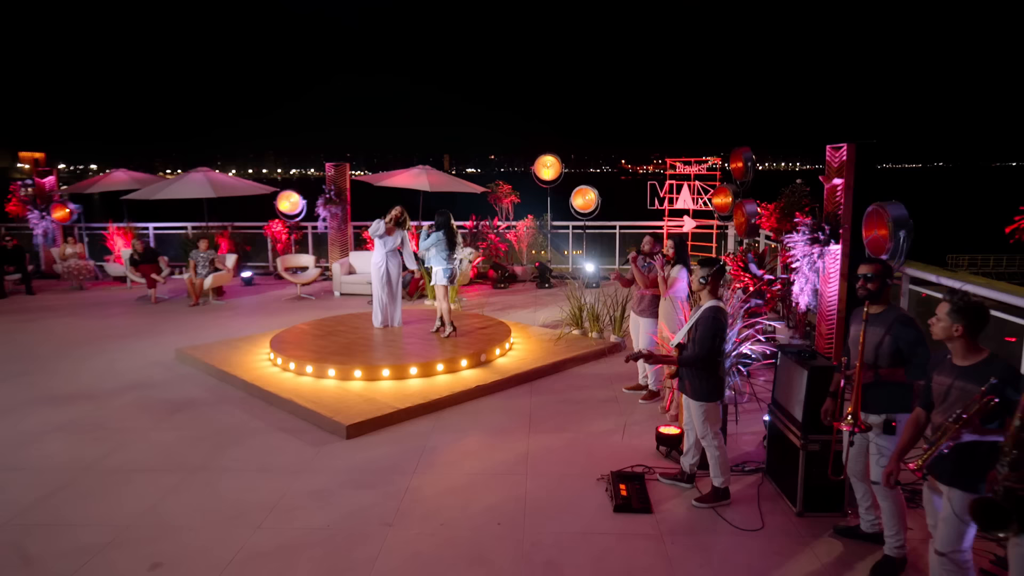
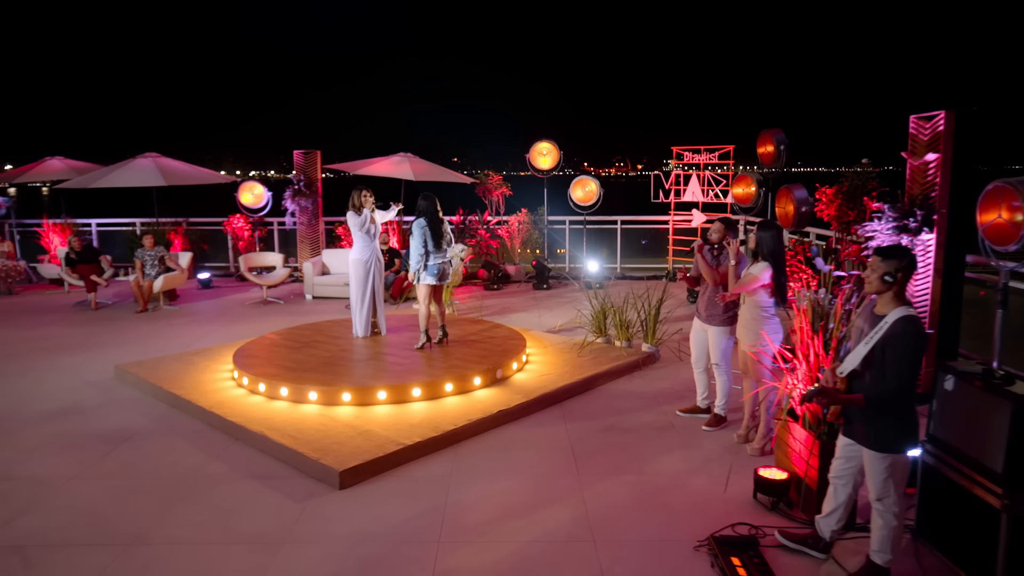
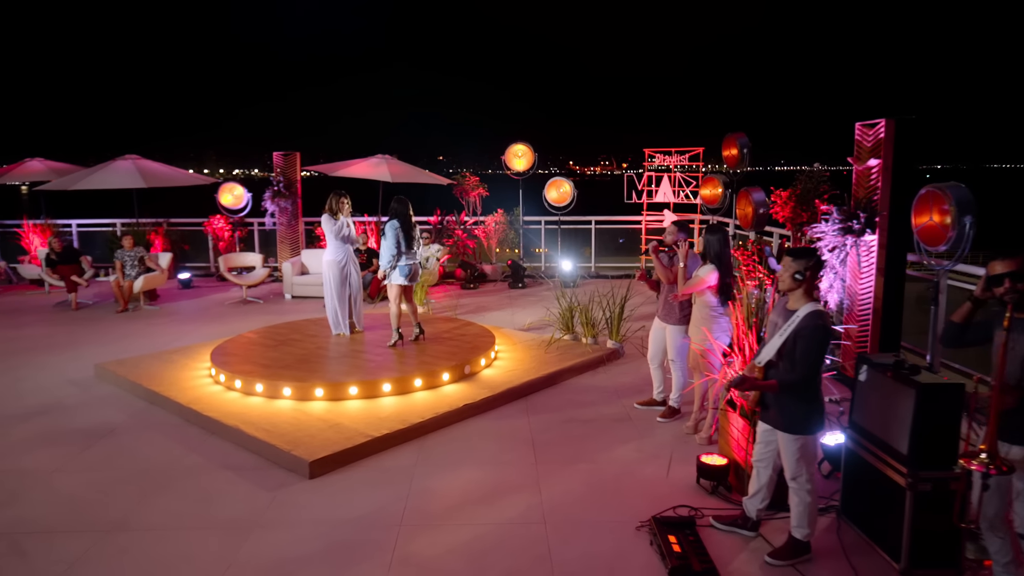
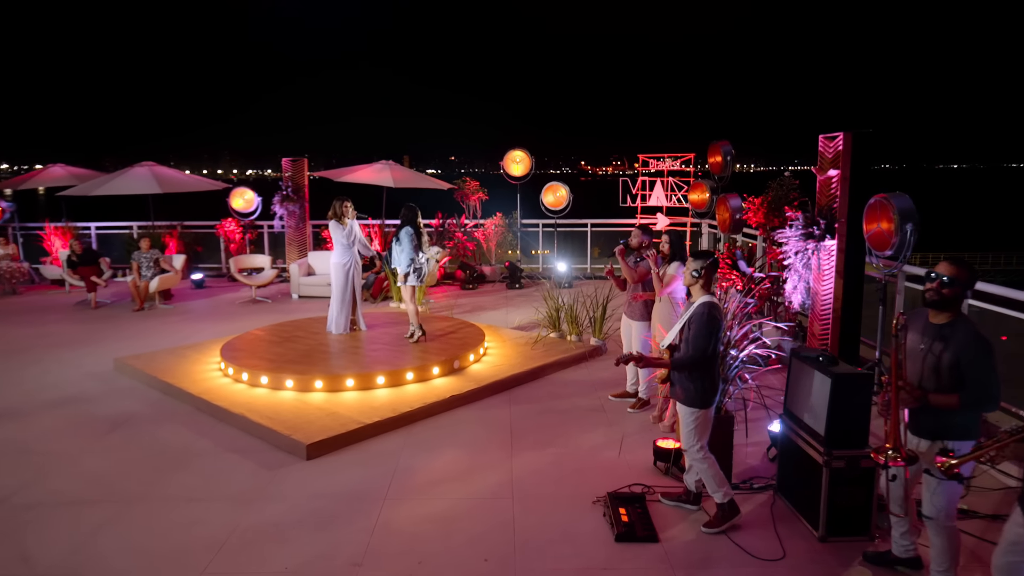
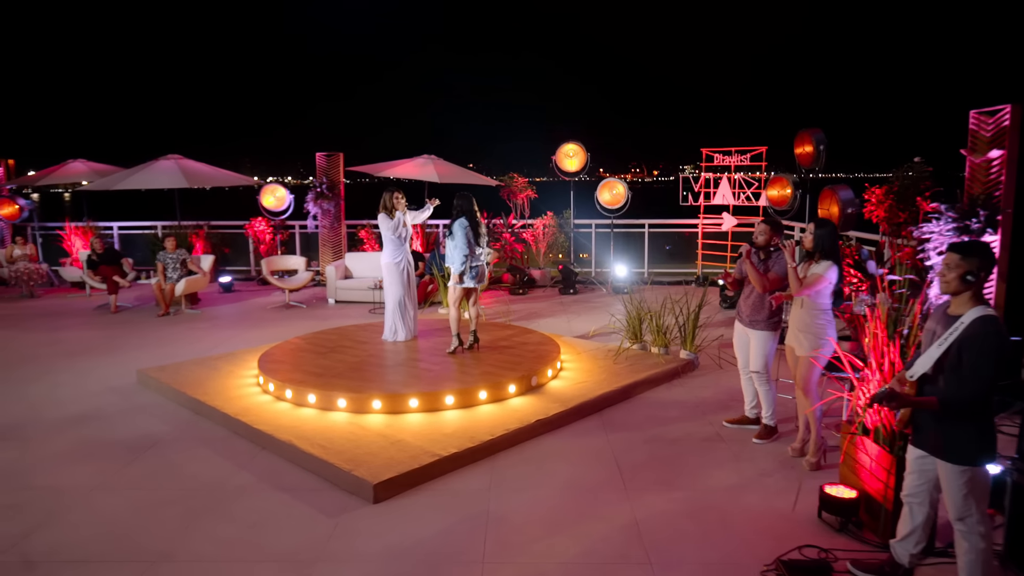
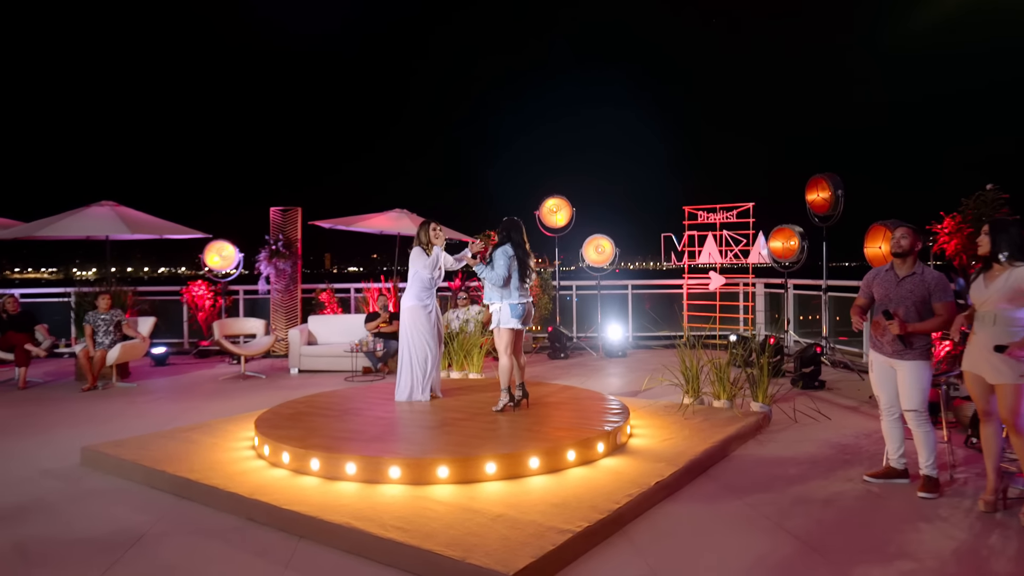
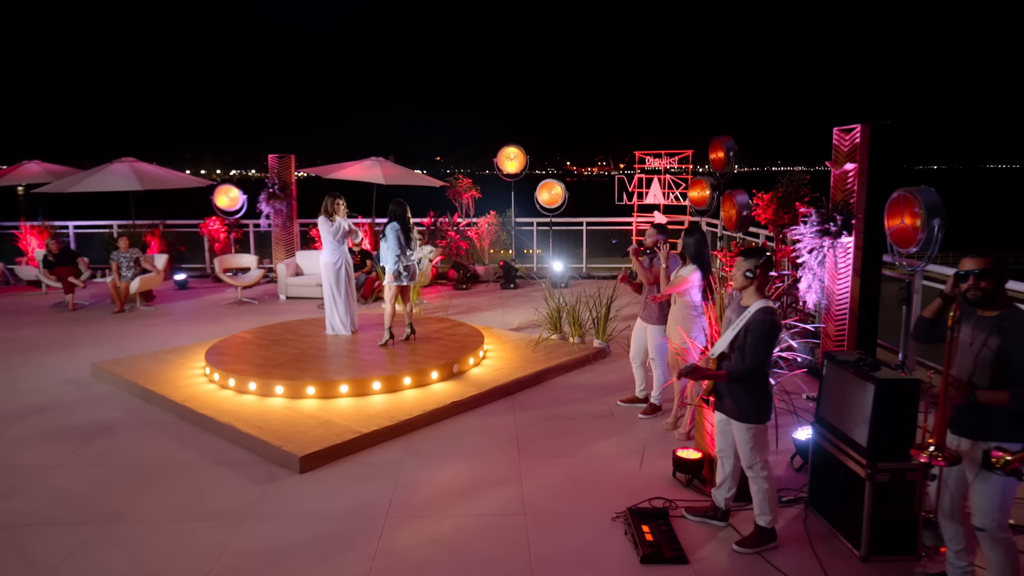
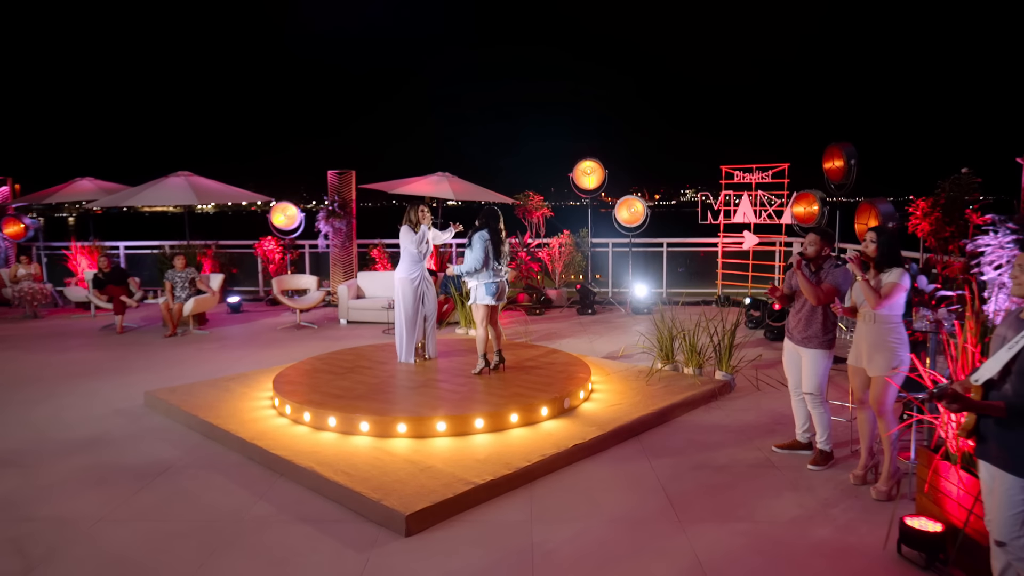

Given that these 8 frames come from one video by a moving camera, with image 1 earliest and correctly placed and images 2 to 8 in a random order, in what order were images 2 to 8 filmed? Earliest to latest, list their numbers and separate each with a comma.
4, 7, 3, 2, 5, 8, 6
